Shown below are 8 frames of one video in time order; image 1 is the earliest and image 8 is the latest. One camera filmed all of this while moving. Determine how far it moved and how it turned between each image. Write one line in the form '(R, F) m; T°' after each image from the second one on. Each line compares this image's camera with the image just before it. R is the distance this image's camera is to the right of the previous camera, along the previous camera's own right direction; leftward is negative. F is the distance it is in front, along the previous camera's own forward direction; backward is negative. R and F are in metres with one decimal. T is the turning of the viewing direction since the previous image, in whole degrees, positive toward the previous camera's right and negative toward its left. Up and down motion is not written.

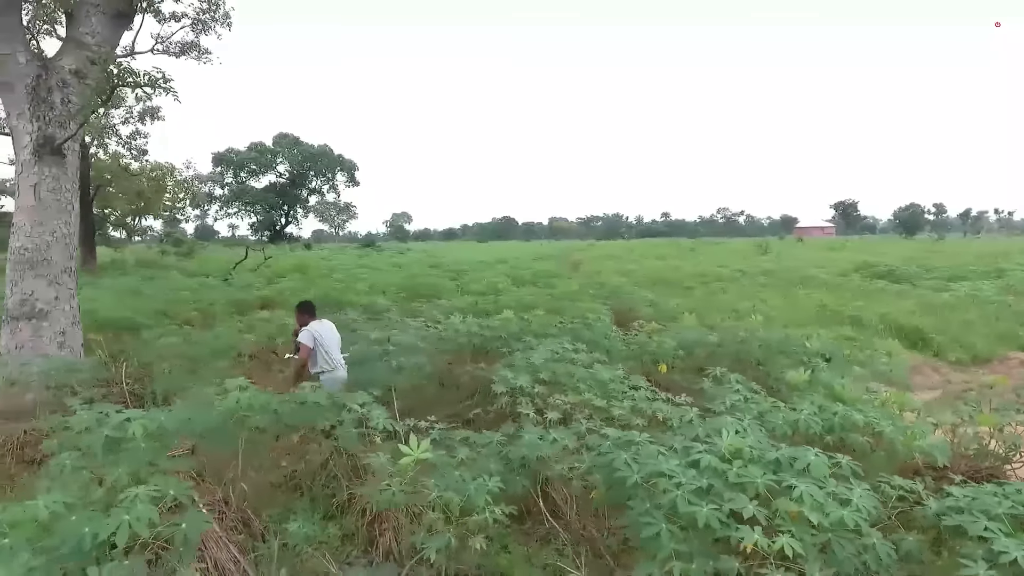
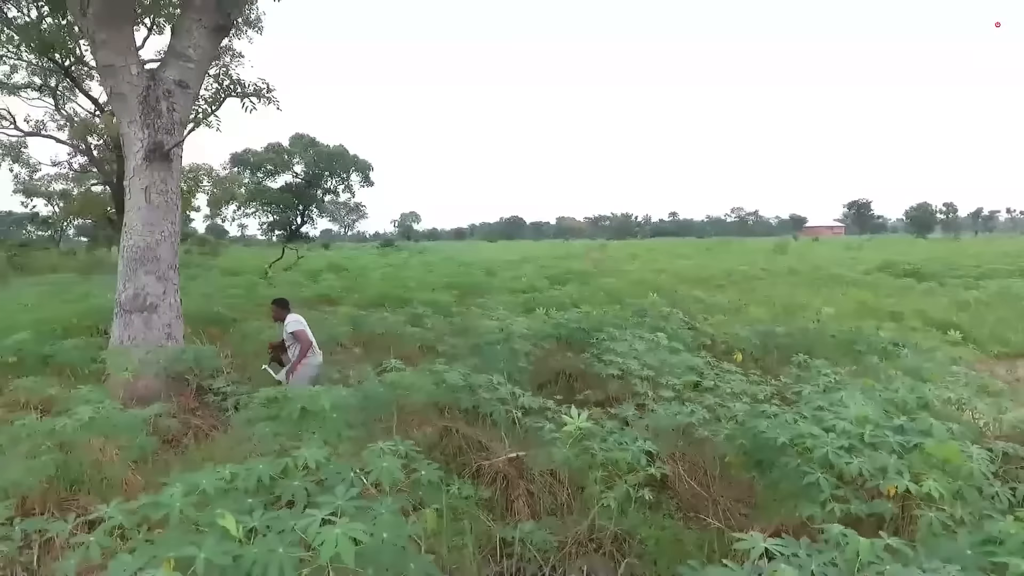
(-0.8, -0.5) m; -1°
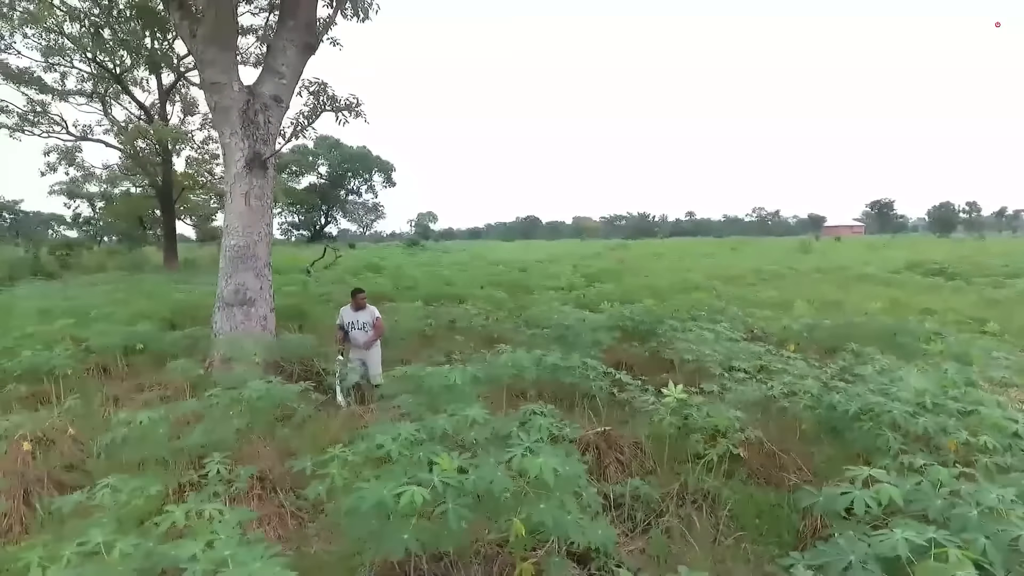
(-0.7, -0.7) m; -1°
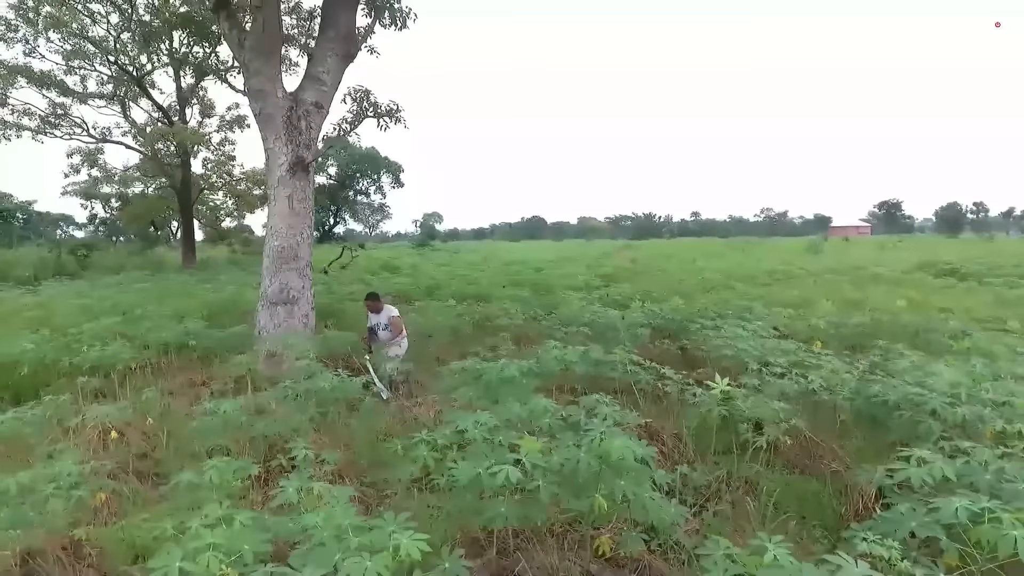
(-0.4, -0.3) m; 0°
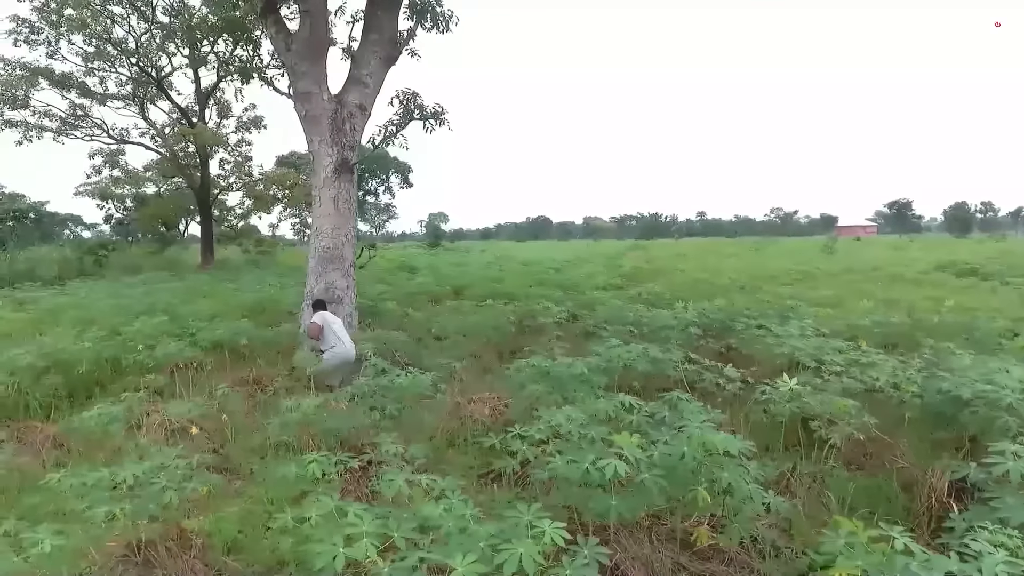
(-0.5, -0.1) m; 0°
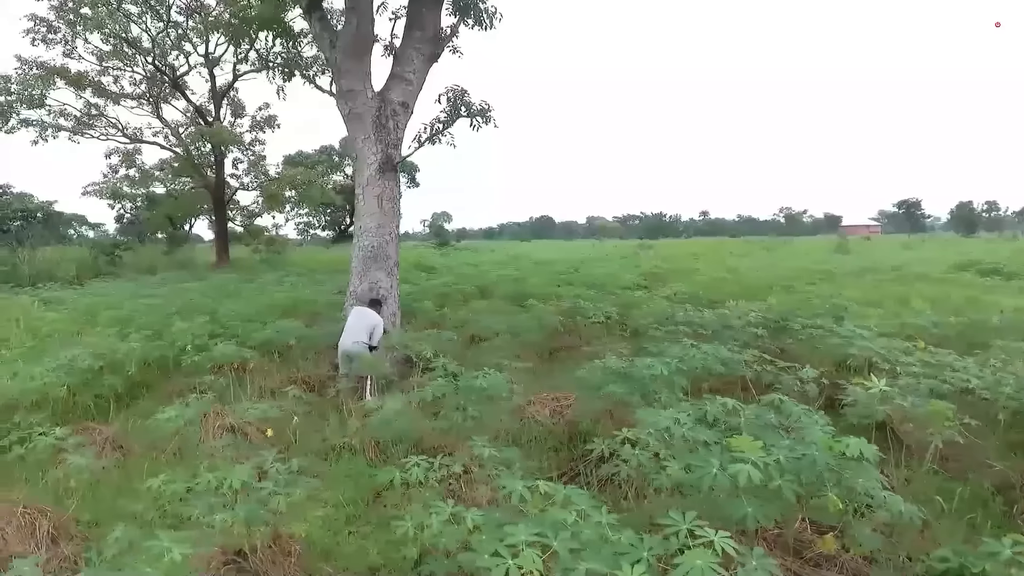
(-0.6, +0.1) m; 0°
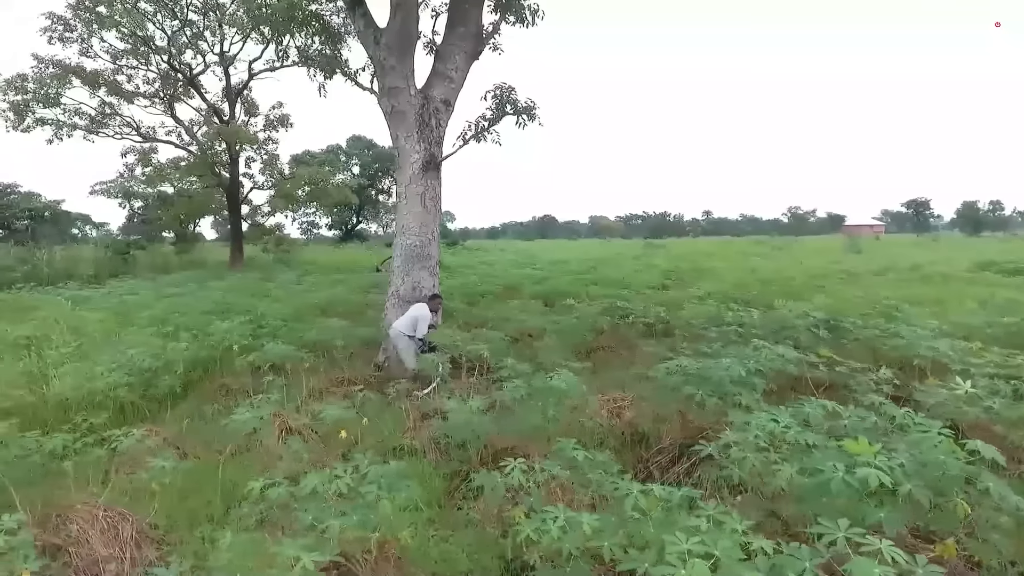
(-0.6, +0.1) m; 0°
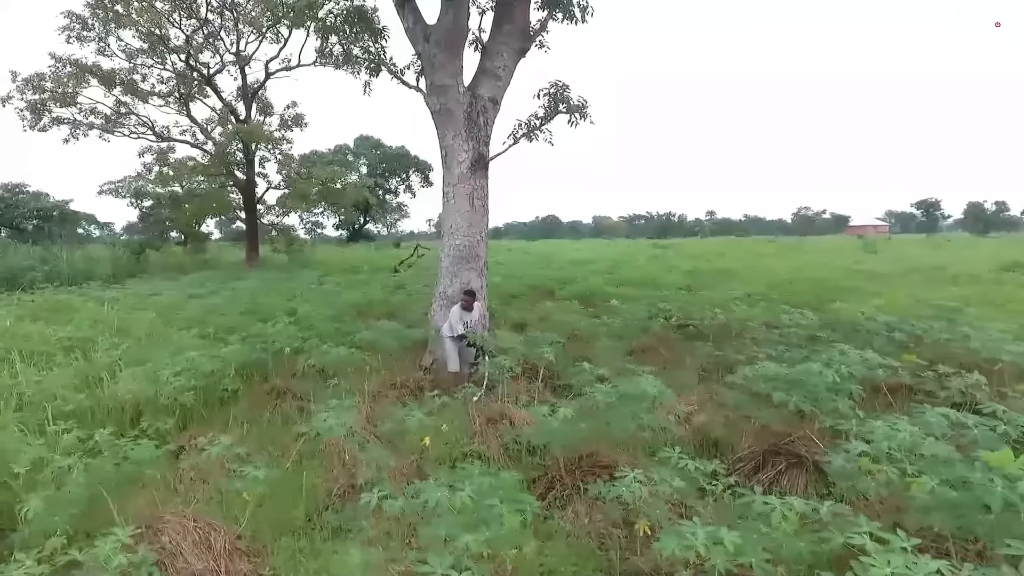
(-0.7, +0.1) m; 0°
